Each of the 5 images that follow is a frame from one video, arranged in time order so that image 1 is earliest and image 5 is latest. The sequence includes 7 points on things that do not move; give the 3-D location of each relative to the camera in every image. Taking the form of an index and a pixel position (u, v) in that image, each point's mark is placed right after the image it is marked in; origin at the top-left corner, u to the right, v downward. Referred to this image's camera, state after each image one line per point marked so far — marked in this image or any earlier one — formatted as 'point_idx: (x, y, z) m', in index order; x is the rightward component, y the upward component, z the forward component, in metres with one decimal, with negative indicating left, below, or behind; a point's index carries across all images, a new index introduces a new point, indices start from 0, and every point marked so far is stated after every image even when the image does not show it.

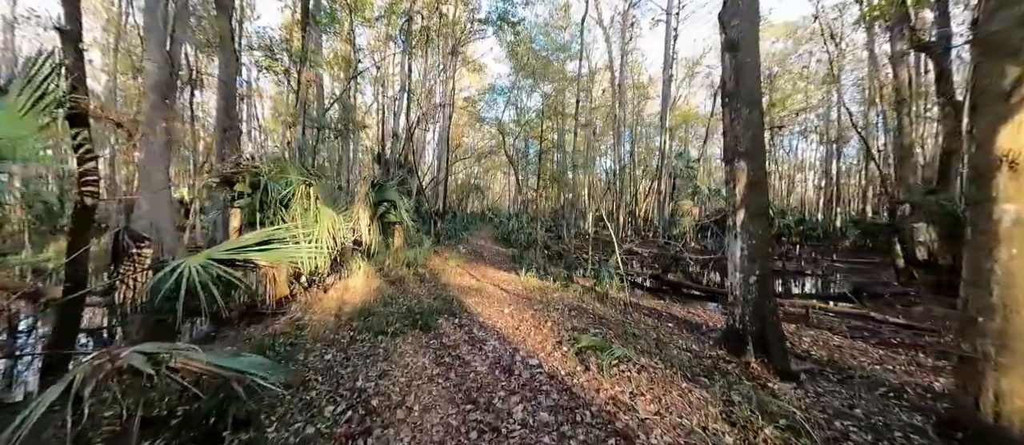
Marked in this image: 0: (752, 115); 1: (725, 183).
0: (+2.3, +1.0, +3.0) m
1: (+2.2, +0.4, +3.2) m
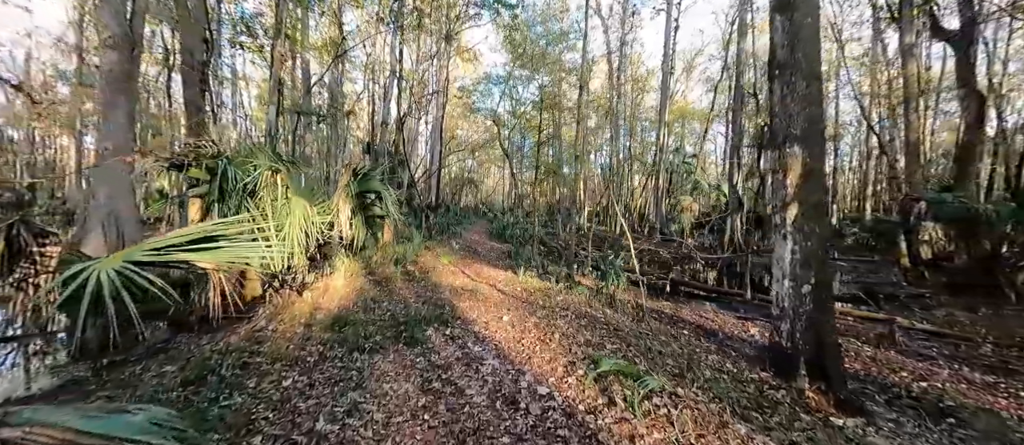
0: (+2.3, +1.0, +2.5) m
1: (+2.2, +0.4, +2.7) m
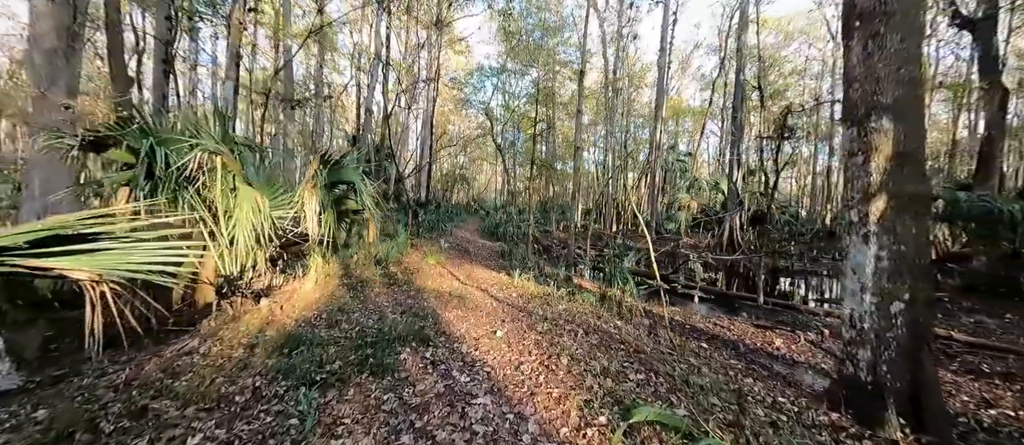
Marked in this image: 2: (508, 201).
0: (+2.3, +1.0, +1.9) m
1: (+2.2, +0.4, +2.2) m
2: (-0.2, +1.3, +19.8) m
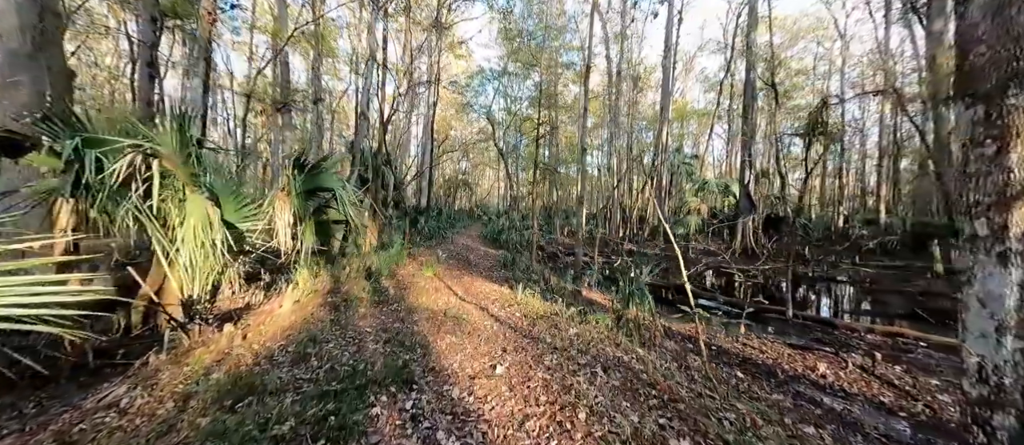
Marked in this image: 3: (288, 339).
0: (+2.3, +1.0, +1.4) m
1: (+2.2, +0.4, +1.7) m
2: (0.0, +1.0, +19.3) m
3: (-2.0, -1.0, +2.9) m
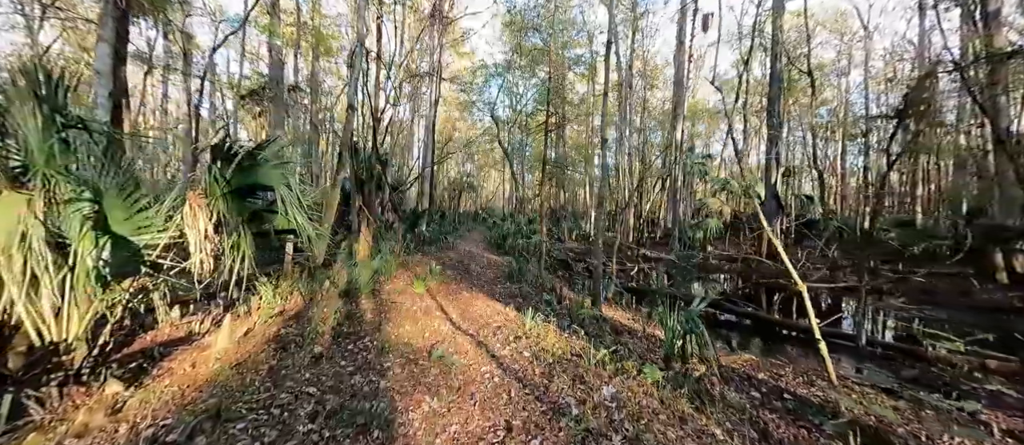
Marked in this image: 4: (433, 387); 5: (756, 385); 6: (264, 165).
0: (+2.3, +0.9, +0.4) m
1: (+2.2, +0.3, +0.6) m
2: (+0.3, +0.7, +18.4) m
3: (-2.0, -1.1, +1.9) m
4: (-0.6, -1.2, +2.4) m
5: (+2.5, -1.6, +3.2) m
6: (-2.2, +0.5, +2.8) m
